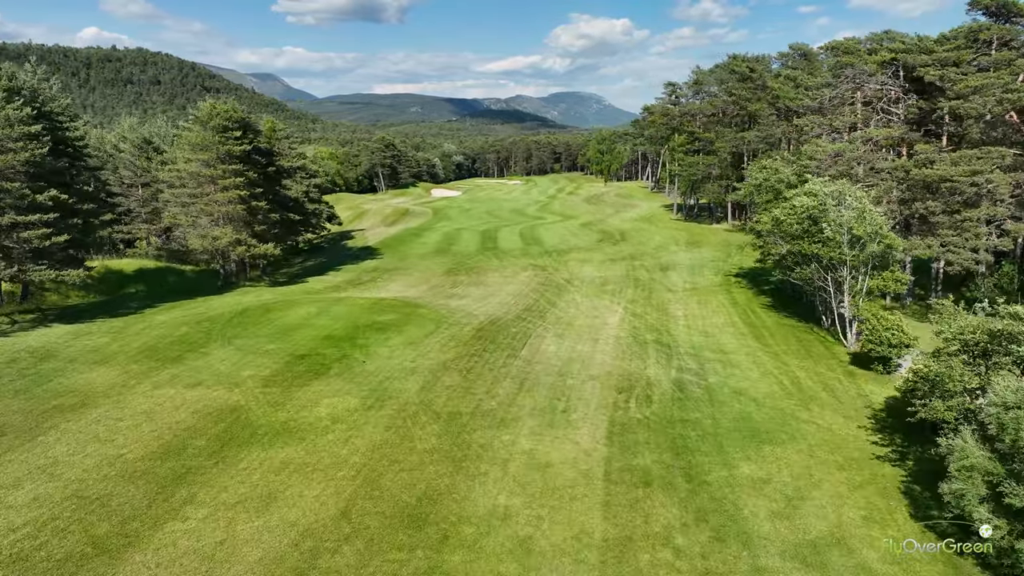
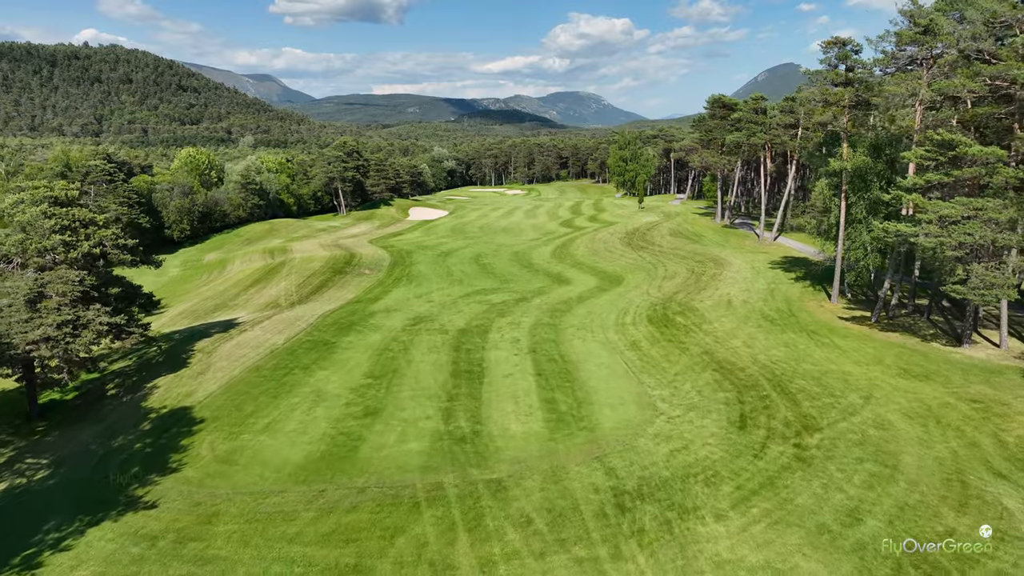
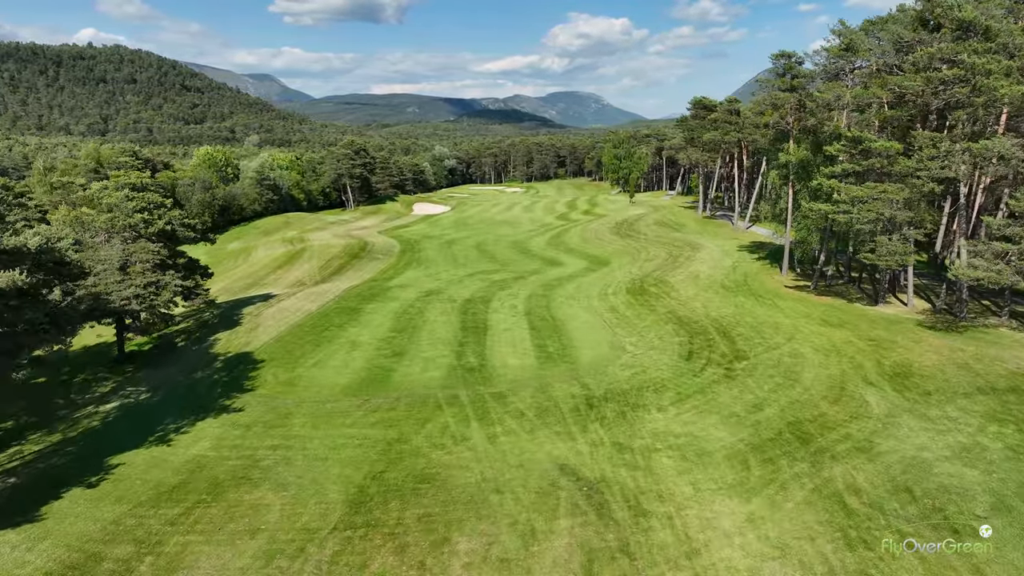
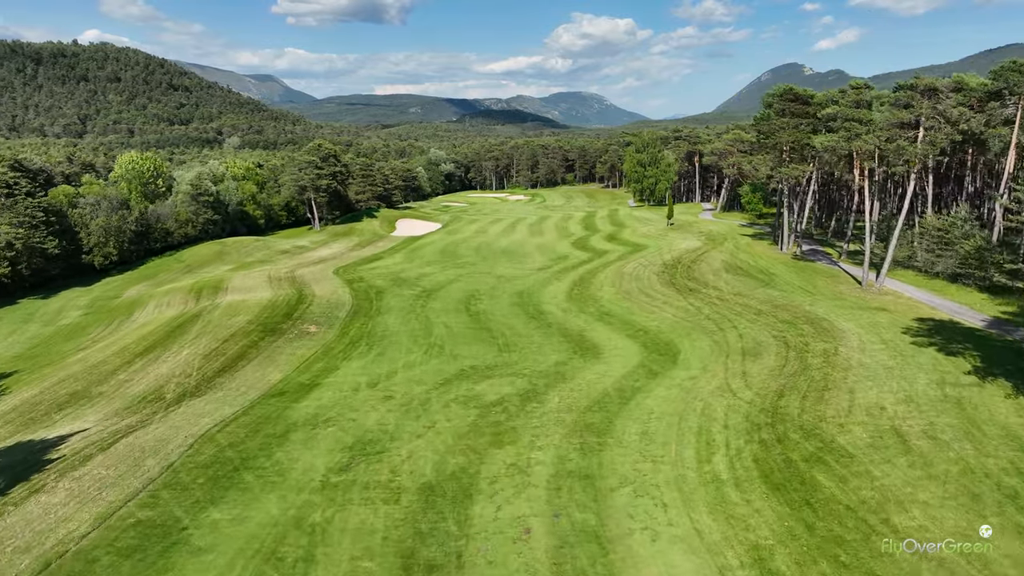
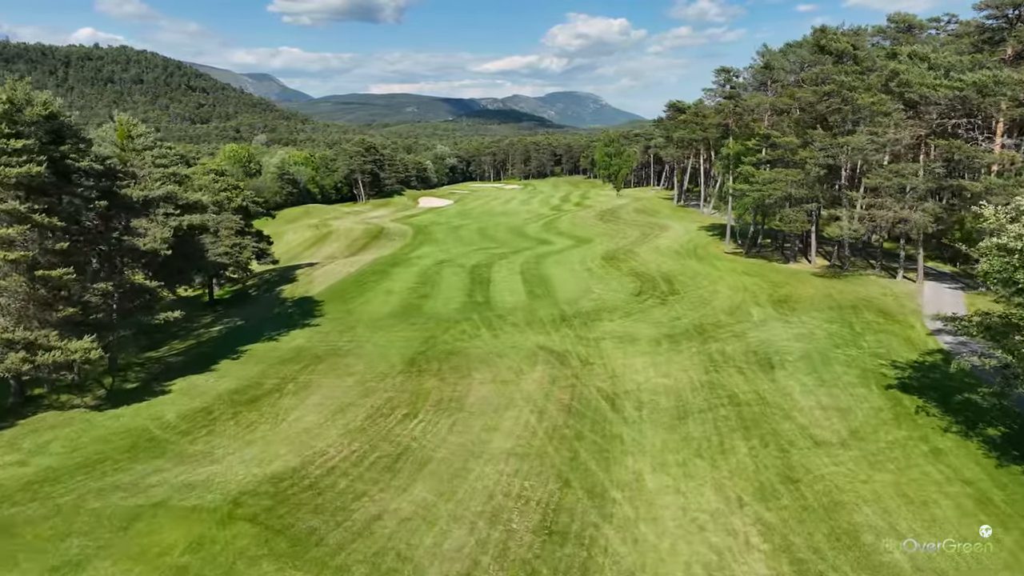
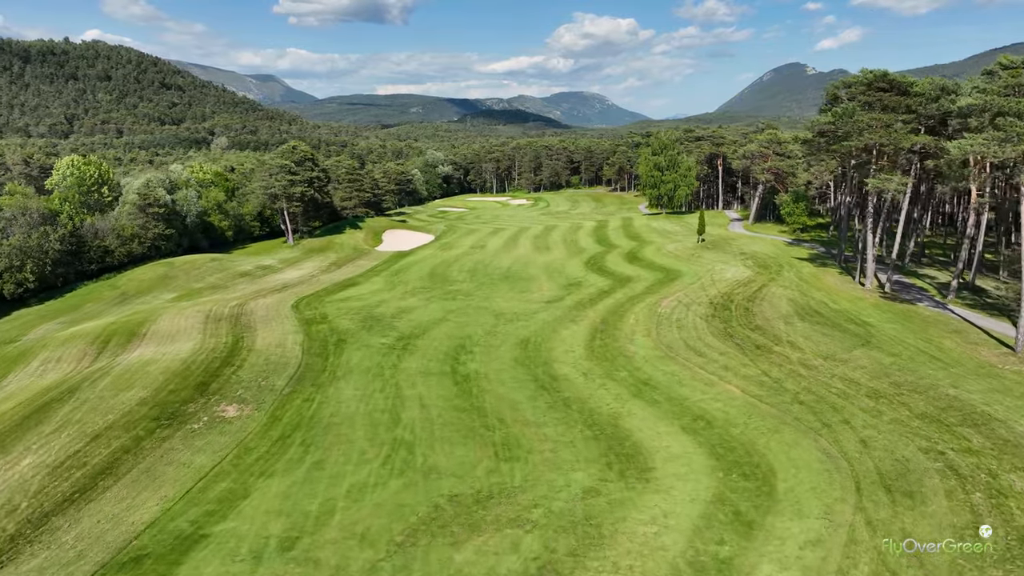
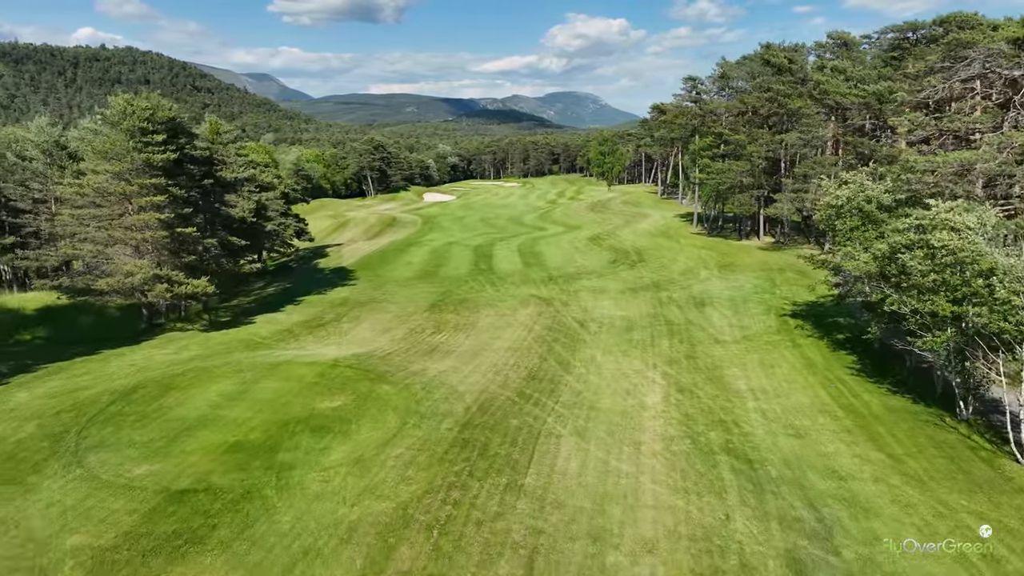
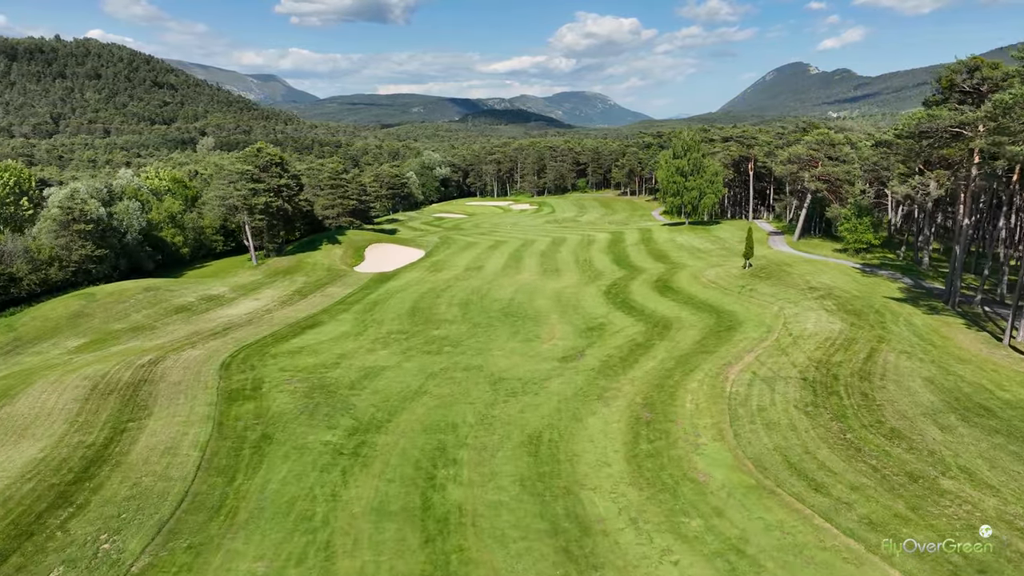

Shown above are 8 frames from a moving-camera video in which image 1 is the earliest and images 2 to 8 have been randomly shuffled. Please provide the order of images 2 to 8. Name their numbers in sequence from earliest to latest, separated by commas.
7, 5, 3, 2, 4, 6, 8
